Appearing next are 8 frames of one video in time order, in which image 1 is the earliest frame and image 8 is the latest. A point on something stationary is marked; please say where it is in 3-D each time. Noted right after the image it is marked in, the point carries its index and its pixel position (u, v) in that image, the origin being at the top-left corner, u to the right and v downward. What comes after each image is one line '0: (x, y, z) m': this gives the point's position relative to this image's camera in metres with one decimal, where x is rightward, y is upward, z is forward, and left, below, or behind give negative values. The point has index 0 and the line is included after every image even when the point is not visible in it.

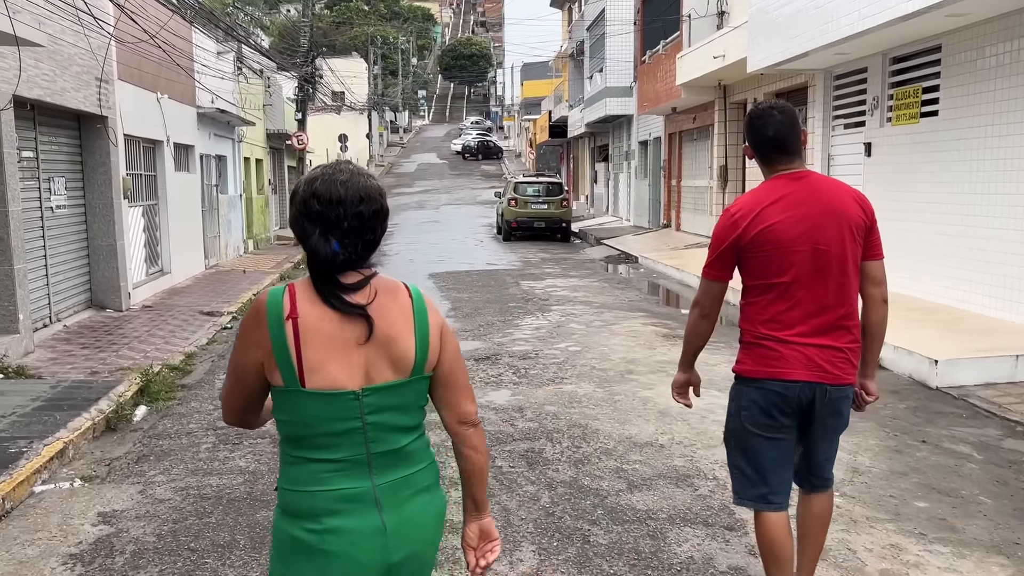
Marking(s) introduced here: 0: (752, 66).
0: (+3.5, +3.2, +12.3) m
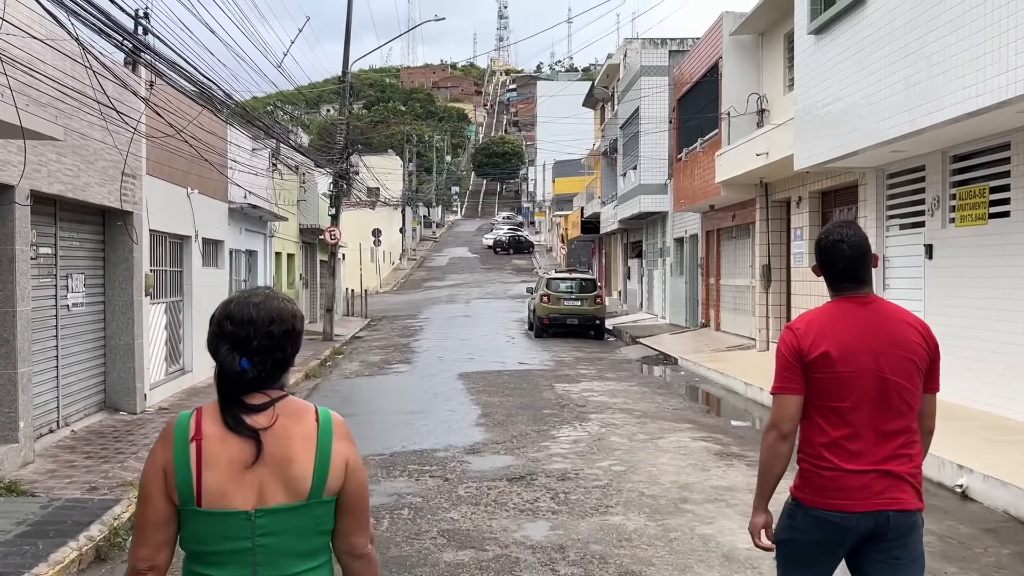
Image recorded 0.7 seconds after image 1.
0: (+4.0, +1.7, +11.8) m
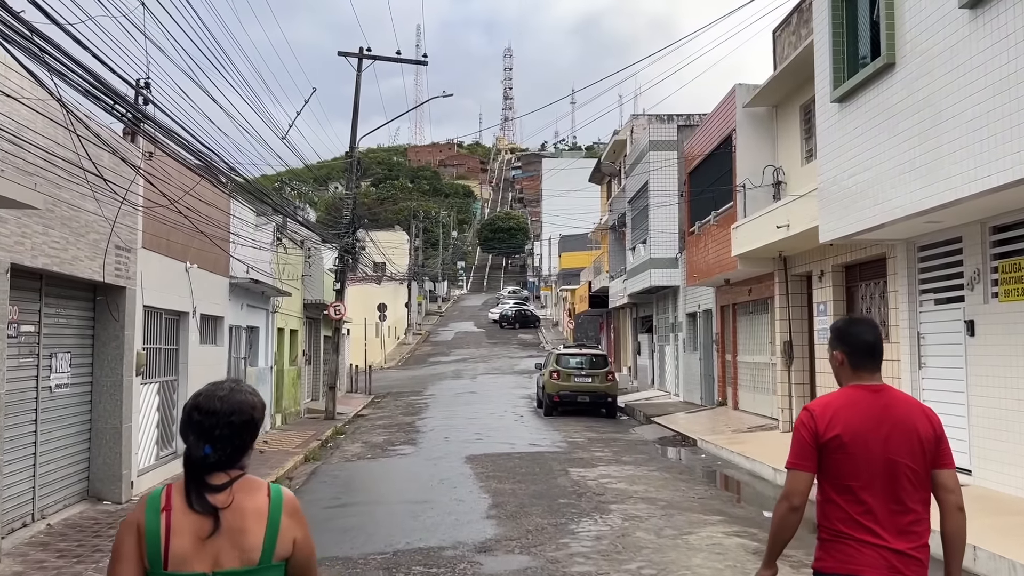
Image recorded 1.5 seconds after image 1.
0: (+4.2, +0.7, +11.3) m
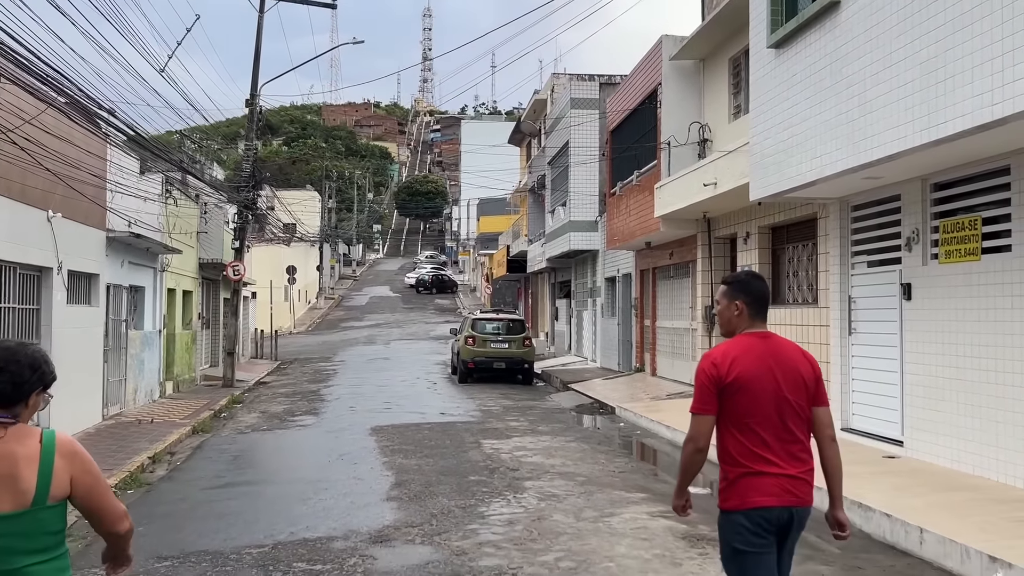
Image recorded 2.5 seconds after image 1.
0: (+3.0, +1.2, +10.6) m
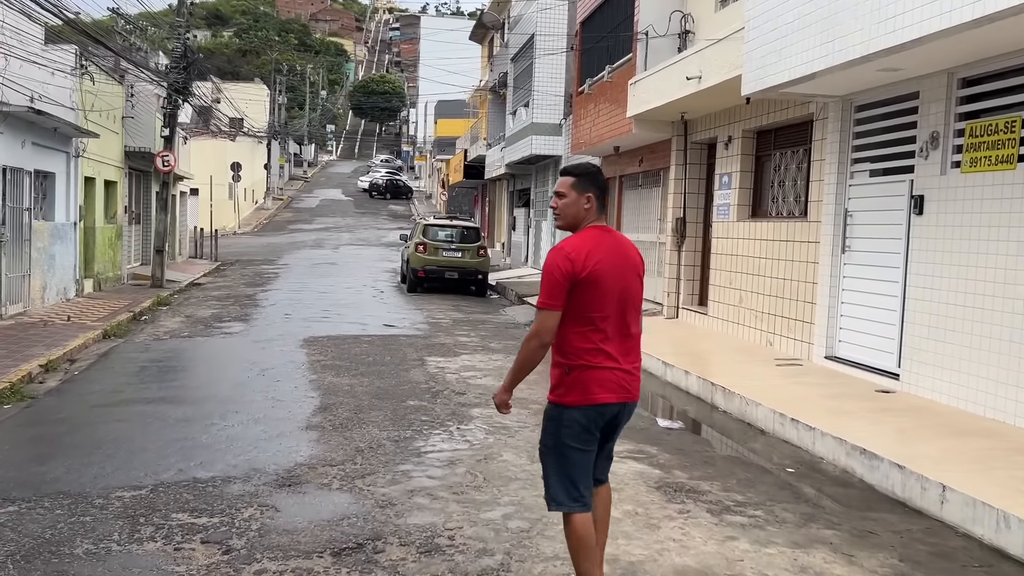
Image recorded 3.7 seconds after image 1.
0: (+2.6, +2.2, +9.3) m
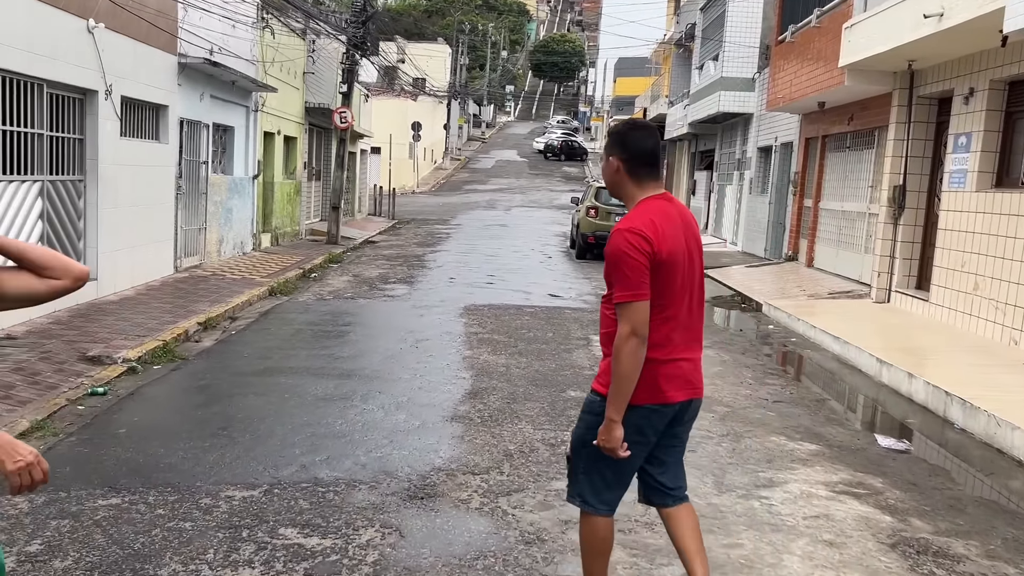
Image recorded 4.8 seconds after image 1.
0: (+4.3, +2.3, +7.3) m
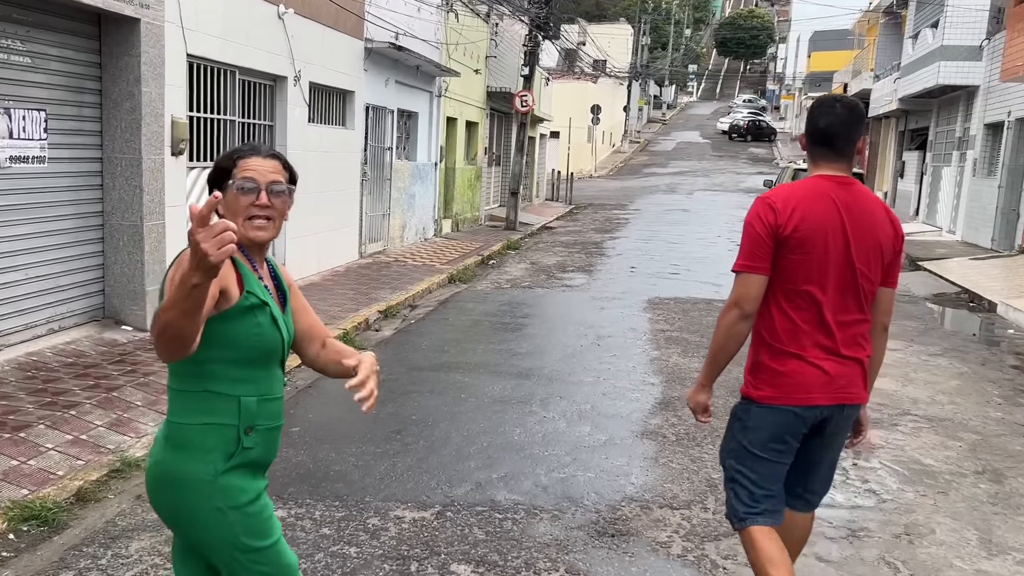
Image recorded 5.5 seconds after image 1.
0: (+5.8, +2.2, +5.6) m
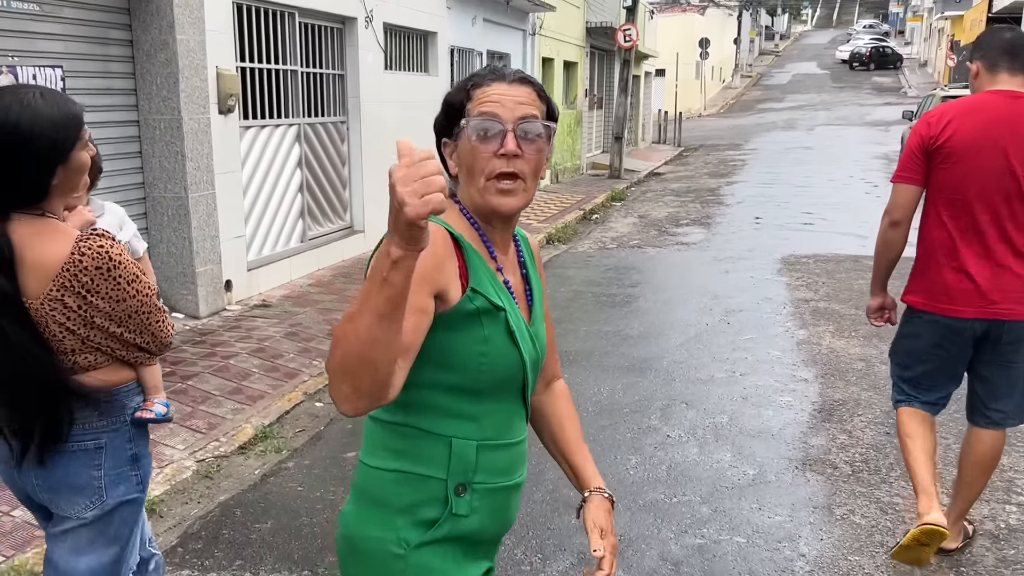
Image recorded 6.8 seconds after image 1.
0: (+6.3, +2.5, +3.5) m
